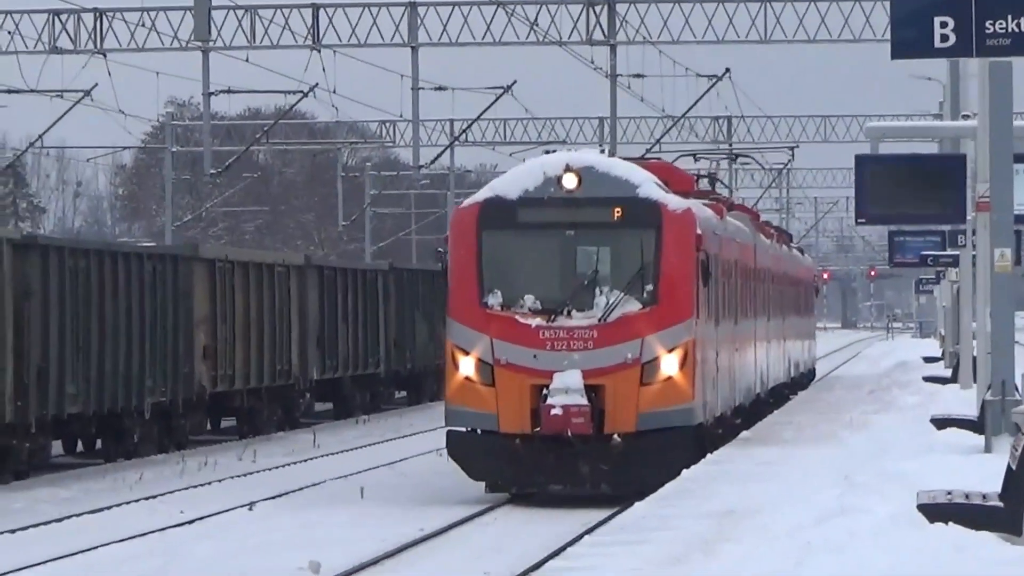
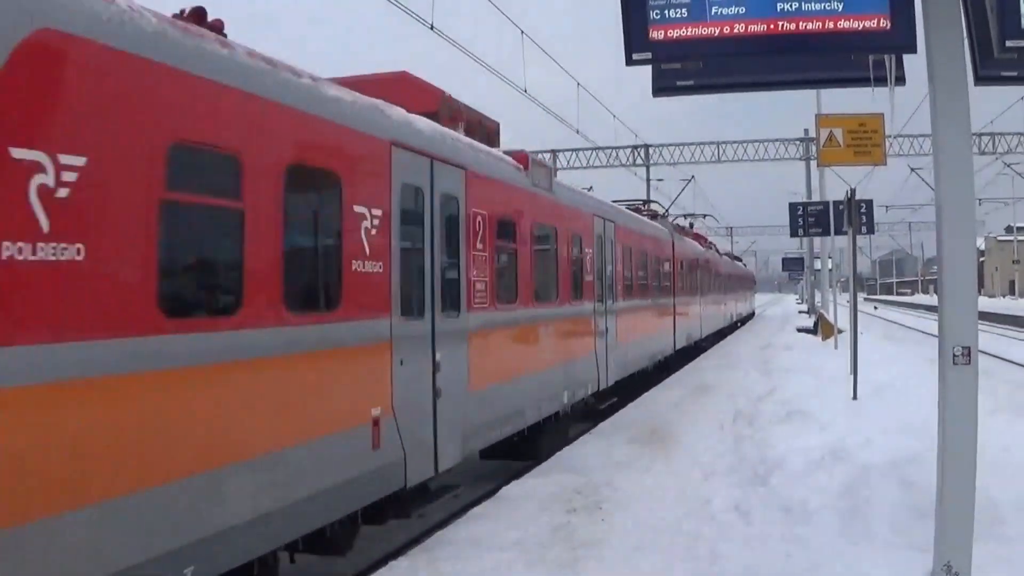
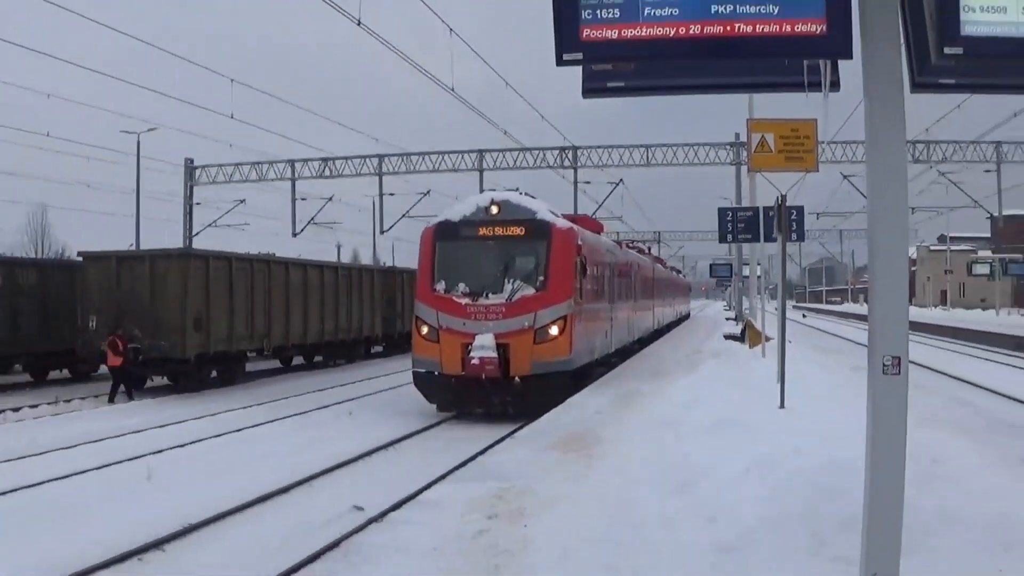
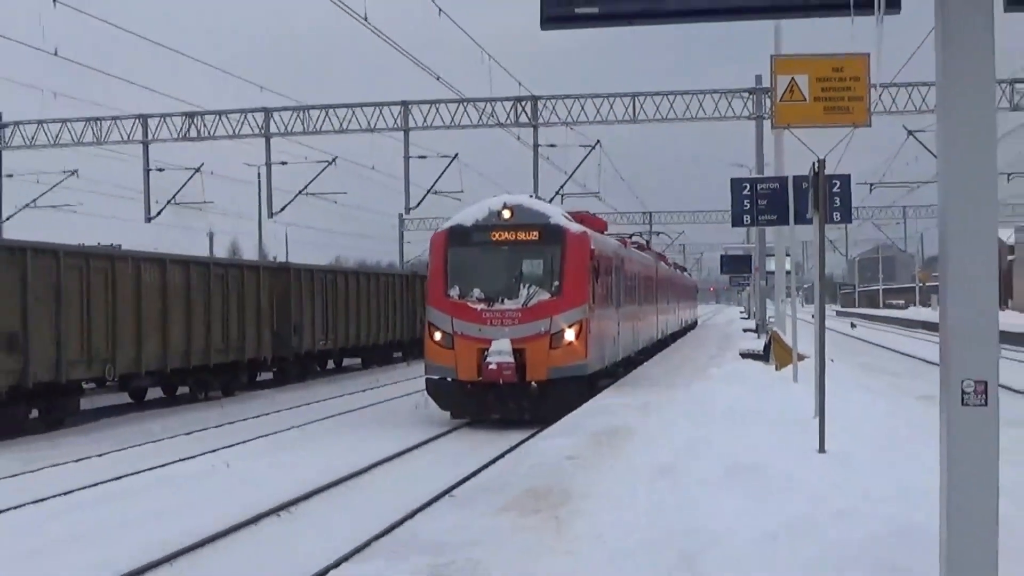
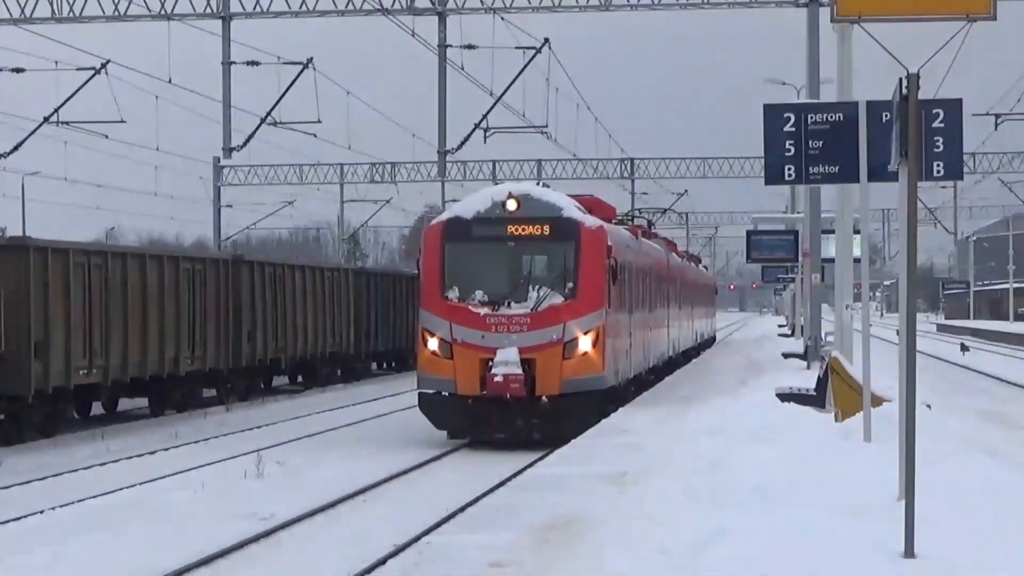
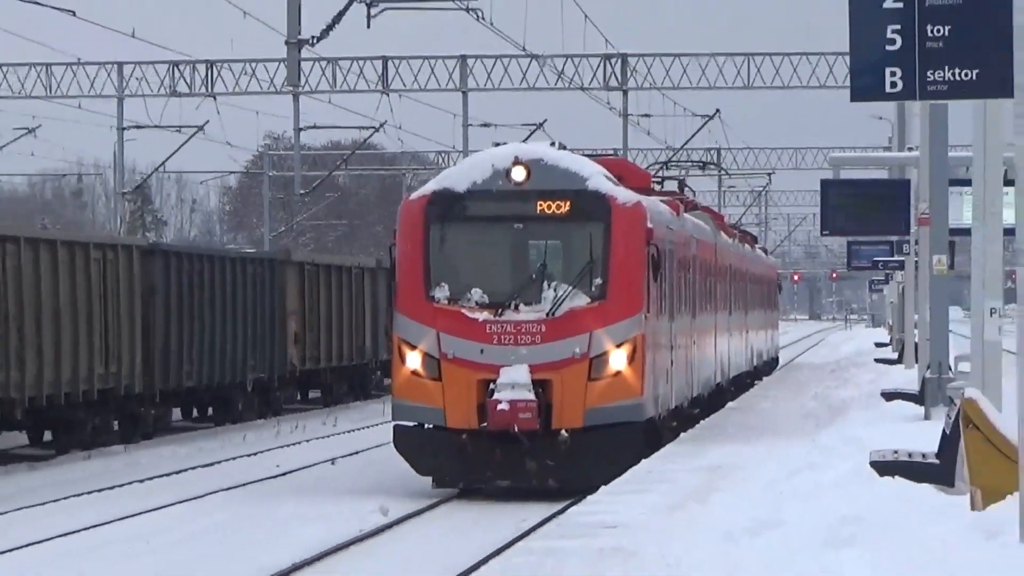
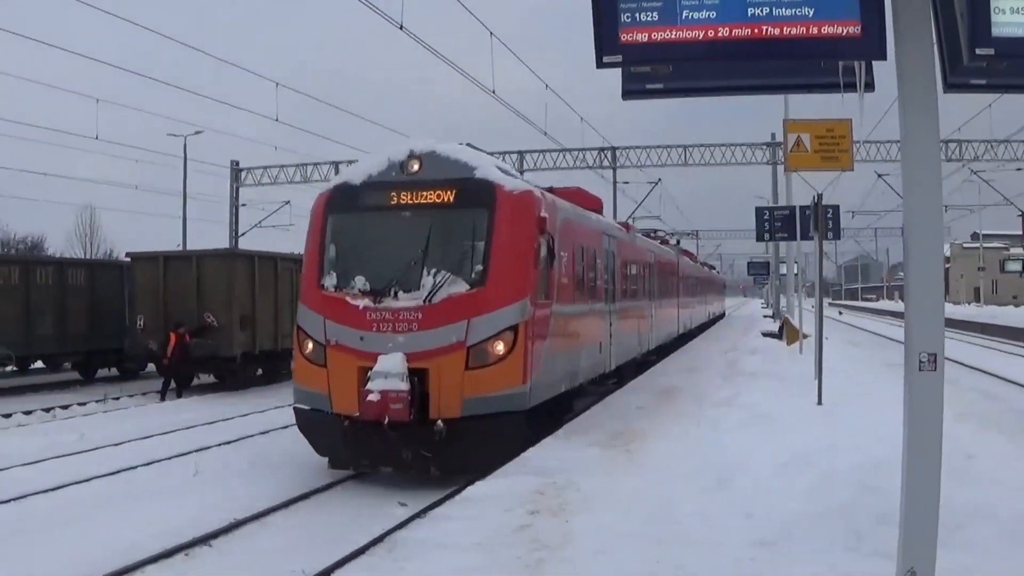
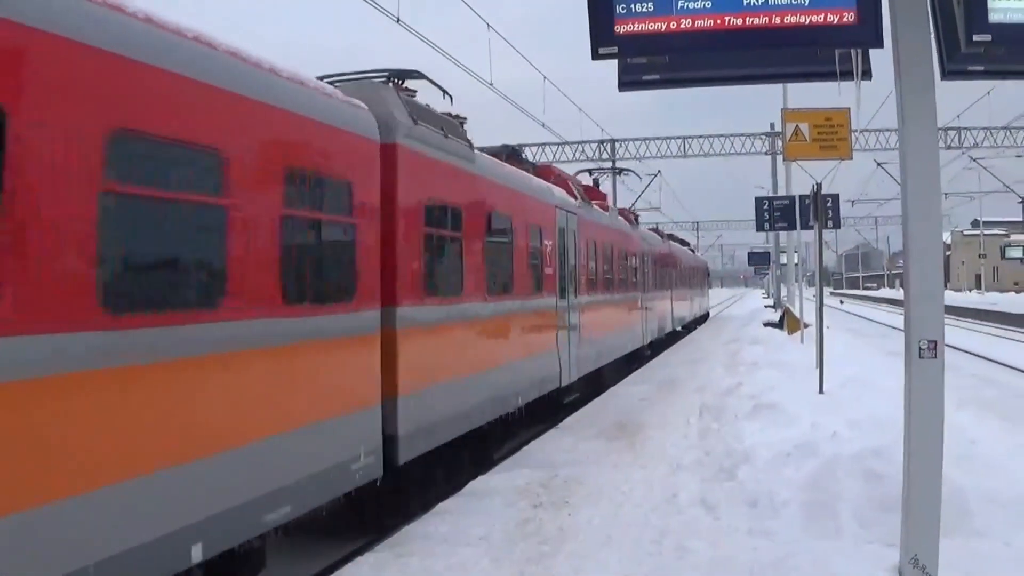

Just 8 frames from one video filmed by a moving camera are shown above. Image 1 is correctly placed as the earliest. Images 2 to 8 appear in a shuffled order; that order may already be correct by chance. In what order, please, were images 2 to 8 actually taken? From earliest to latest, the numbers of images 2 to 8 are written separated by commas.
6, 5, 4, 3, 7, 2, 8
